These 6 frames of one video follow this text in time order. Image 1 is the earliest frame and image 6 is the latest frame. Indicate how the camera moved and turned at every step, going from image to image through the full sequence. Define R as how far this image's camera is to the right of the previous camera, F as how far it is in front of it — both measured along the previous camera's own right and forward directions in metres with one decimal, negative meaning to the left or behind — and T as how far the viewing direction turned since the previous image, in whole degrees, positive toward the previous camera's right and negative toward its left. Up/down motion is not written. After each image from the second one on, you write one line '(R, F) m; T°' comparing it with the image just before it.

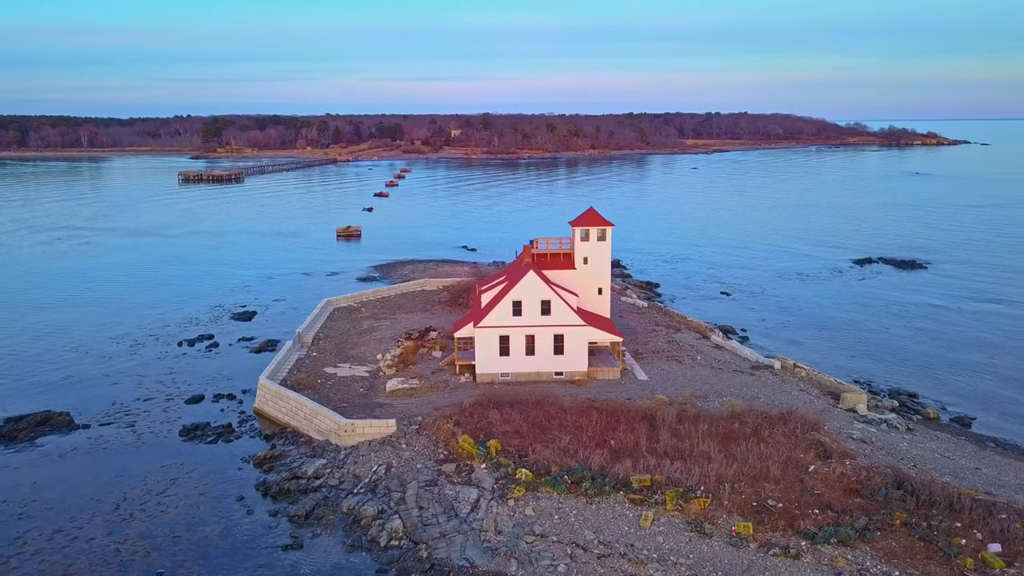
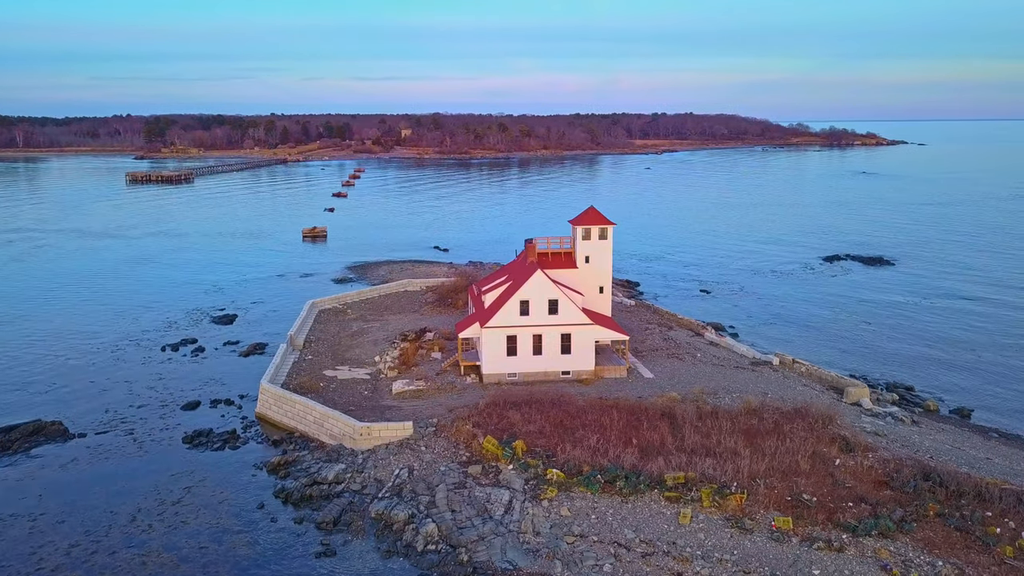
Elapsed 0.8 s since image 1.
(-1.9, +0.2) m; +3°
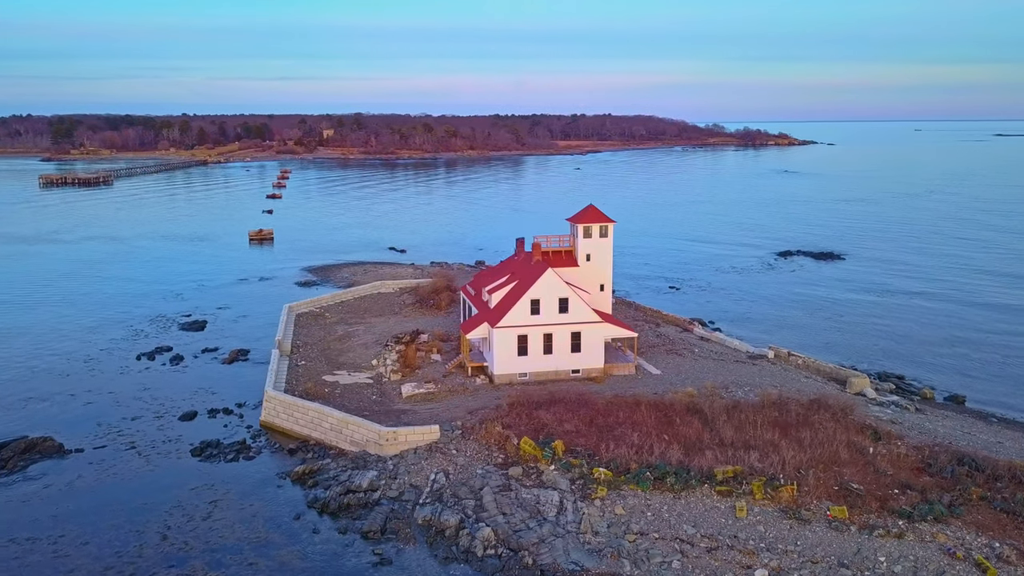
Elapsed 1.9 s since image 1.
(-2.9, +0.4) m; +5°
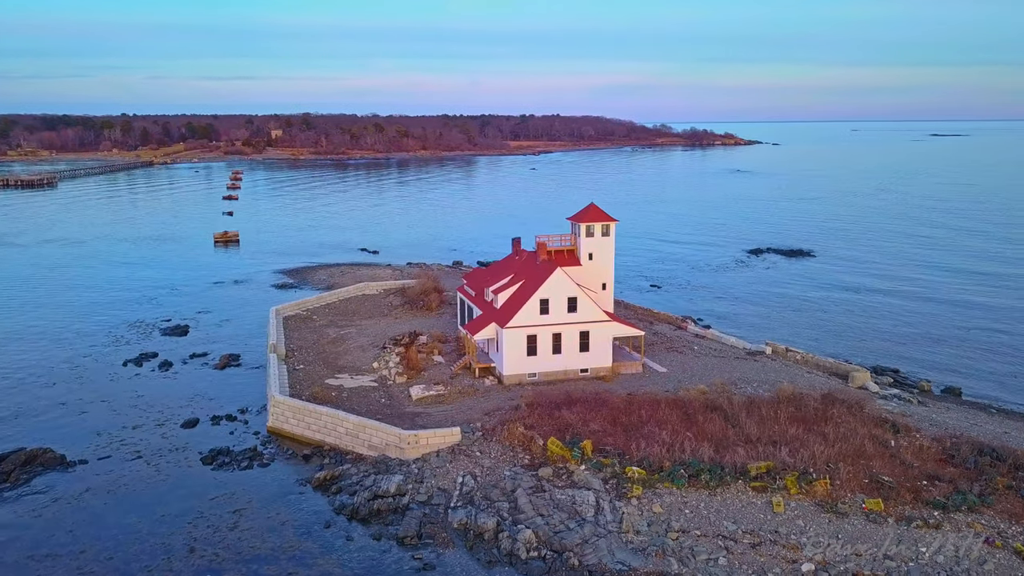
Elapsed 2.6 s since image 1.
(-1.9, +0.2) m; +3°
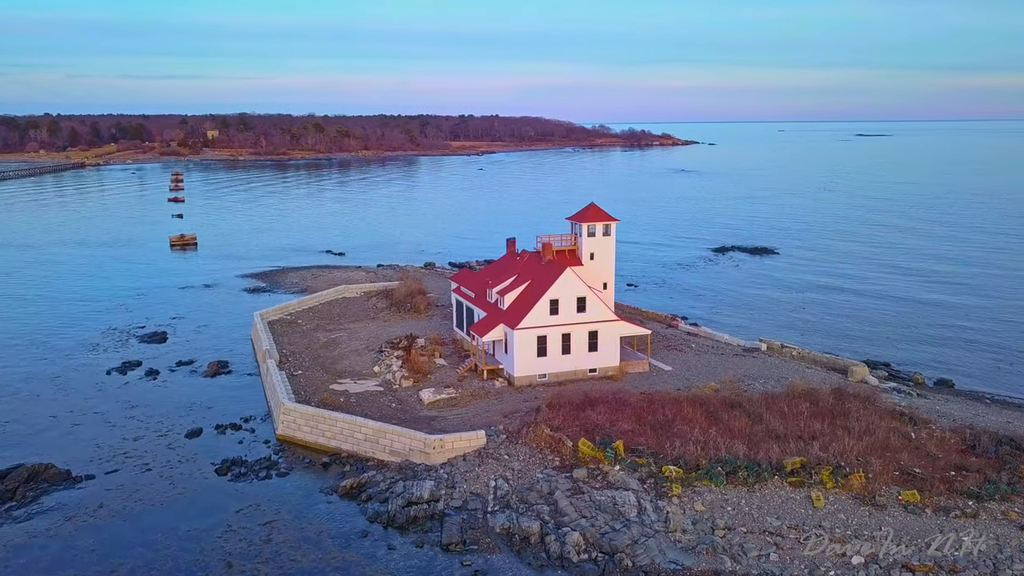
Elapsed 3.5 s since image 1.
(-2.2, +0.3) m; +4°
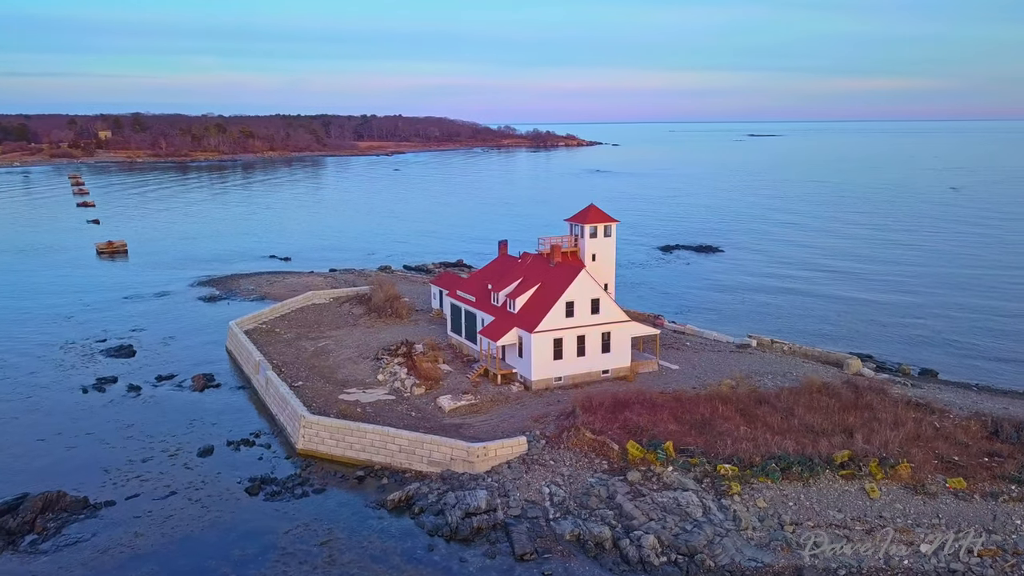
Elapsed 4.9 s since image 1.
(-3.5, +0.5) m; +6°
